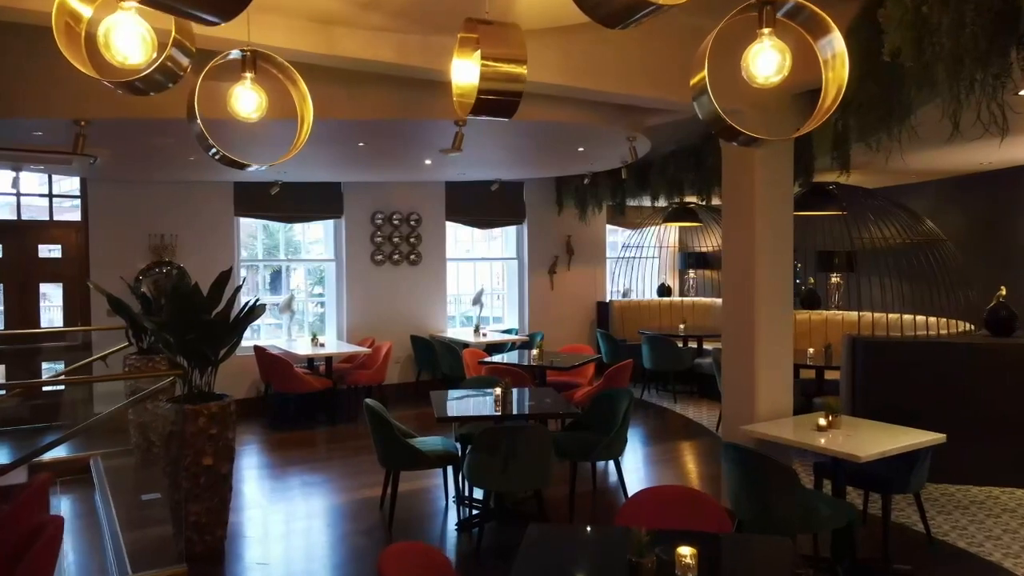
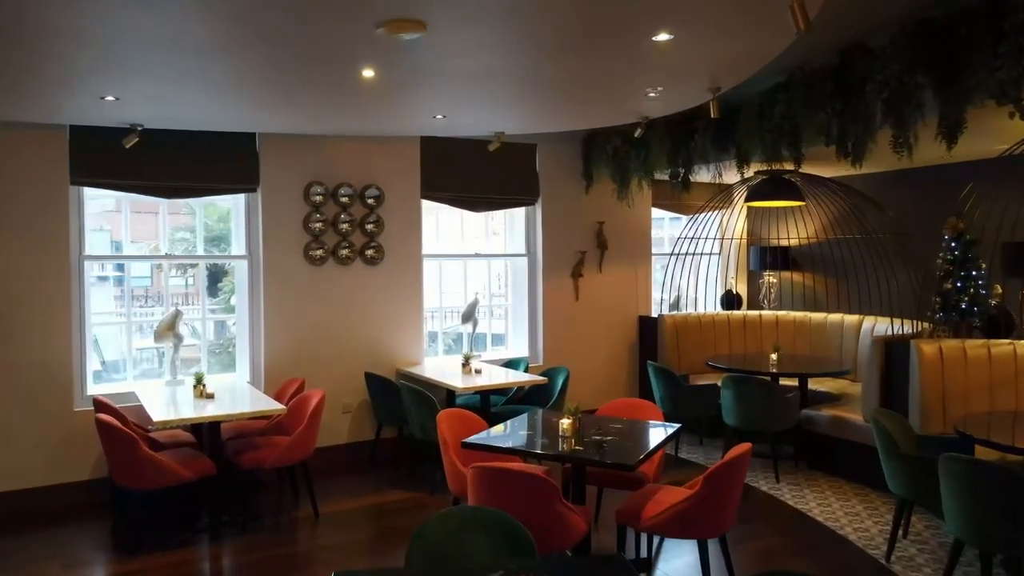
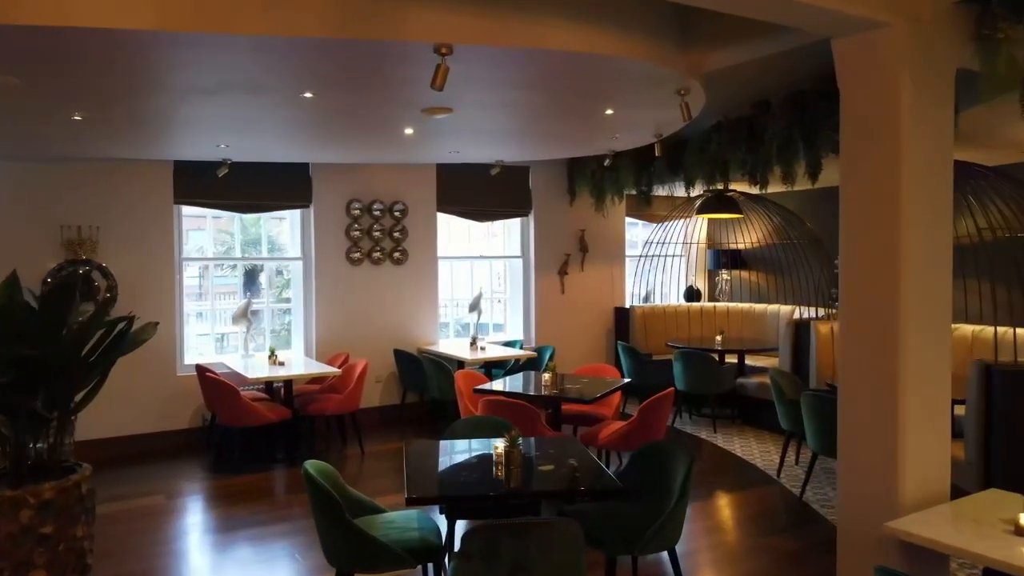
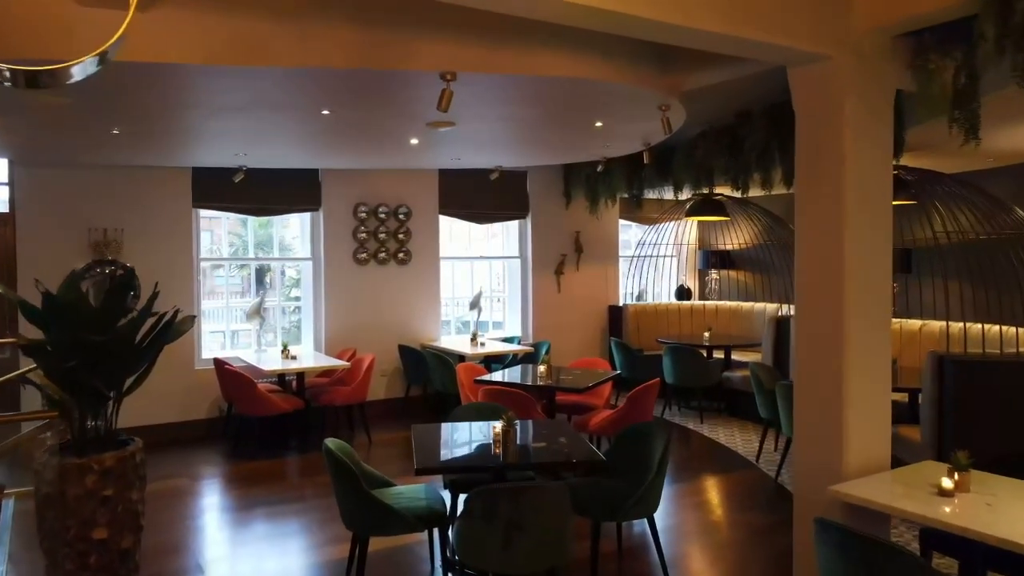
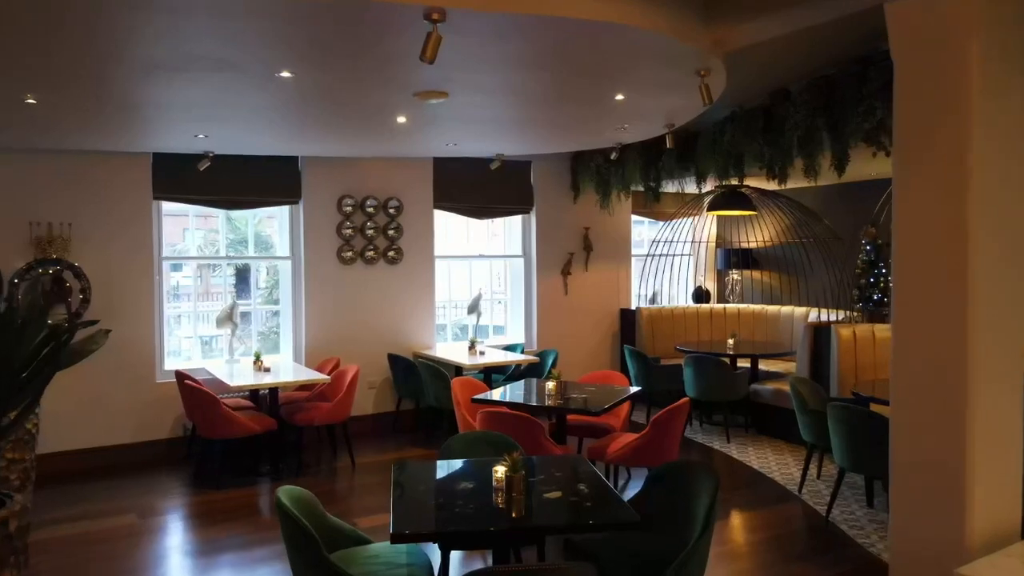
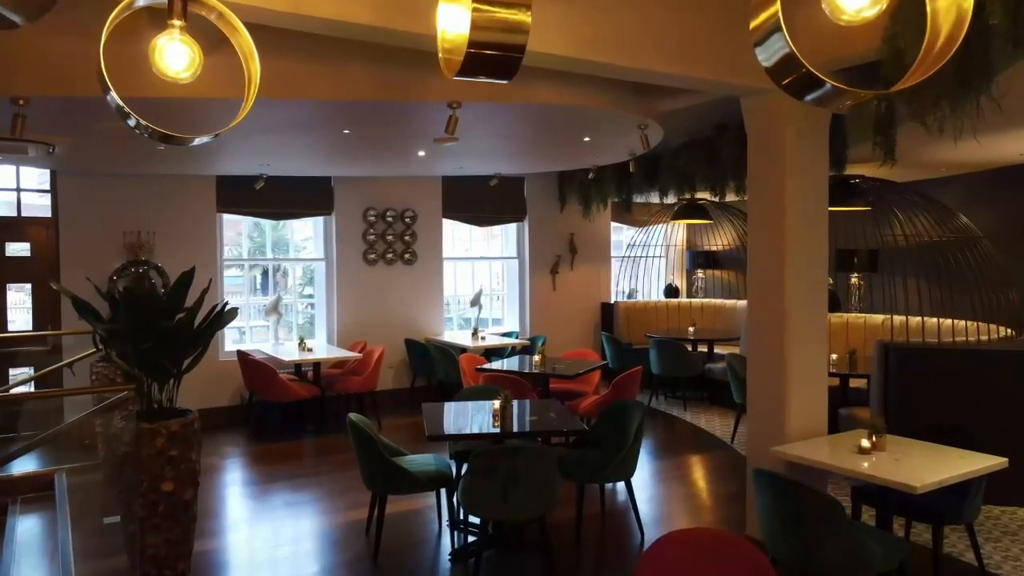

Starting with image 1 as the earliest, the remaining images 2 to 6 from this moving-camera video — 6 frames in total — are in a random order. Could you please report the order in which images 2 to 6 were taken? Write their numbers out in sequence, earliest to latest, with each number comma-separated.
6, 4, 3, 5, 2
